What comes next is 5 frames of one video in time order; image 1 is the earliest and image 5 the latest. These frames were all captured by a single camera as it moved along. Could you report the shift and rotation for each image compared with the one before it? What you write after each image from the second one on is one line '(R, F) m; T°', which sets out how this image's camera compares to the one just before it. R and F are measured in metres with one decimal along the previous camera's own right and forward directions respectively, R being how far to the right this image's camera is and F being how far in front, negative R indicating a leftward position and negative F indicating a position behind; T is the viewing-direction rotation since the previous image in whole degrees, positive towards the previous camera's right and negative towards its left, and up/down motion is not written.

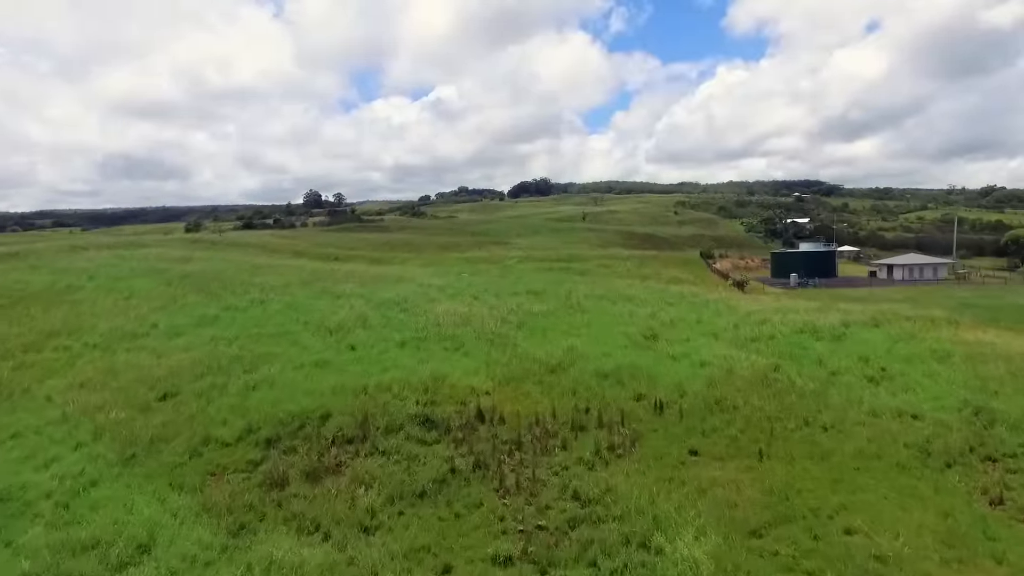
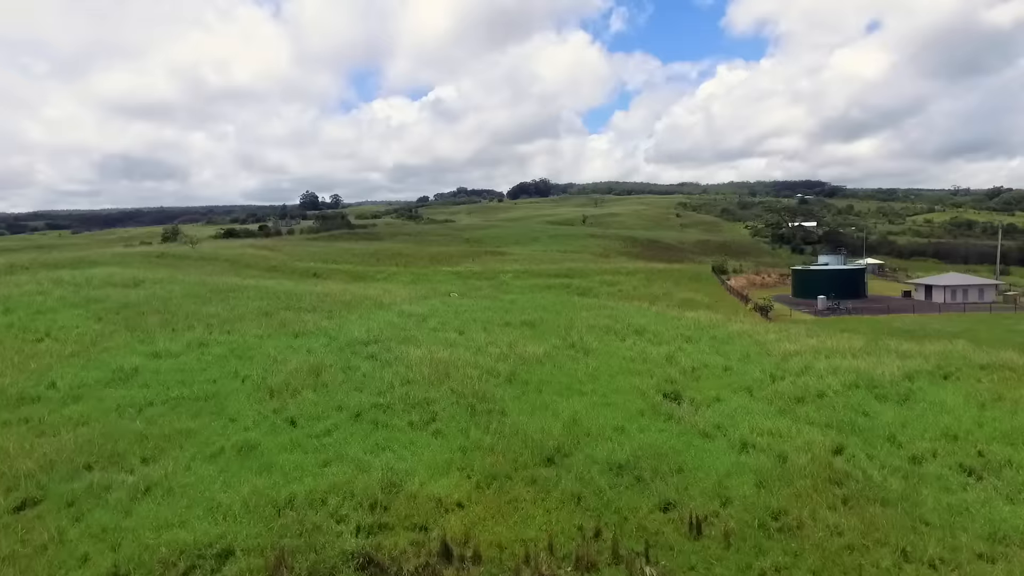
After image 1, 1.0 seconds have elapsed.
(+0.4, +4.8) m; 0°
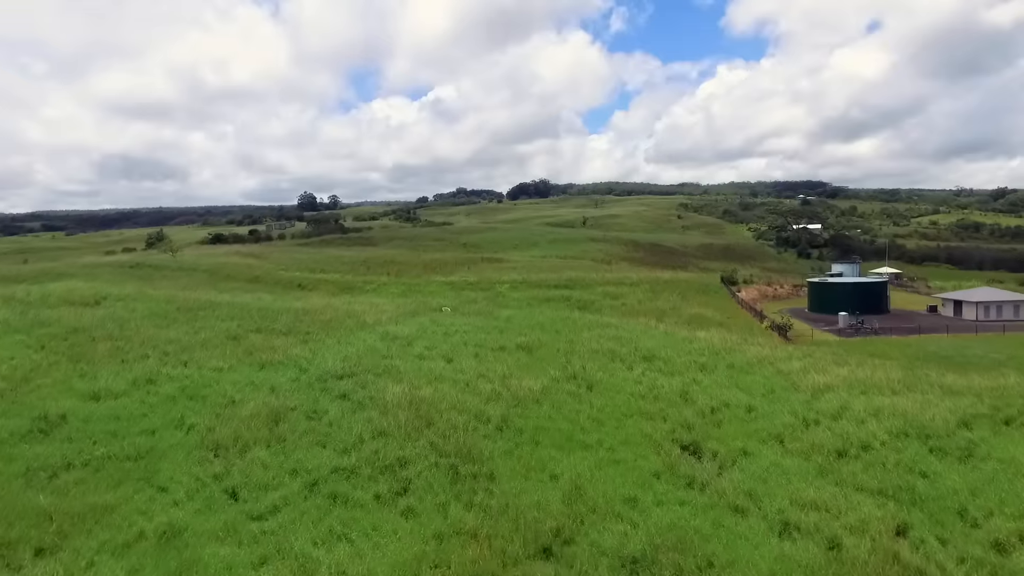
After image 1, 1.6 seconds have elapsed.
(+0.2, +3.0) m; 0°
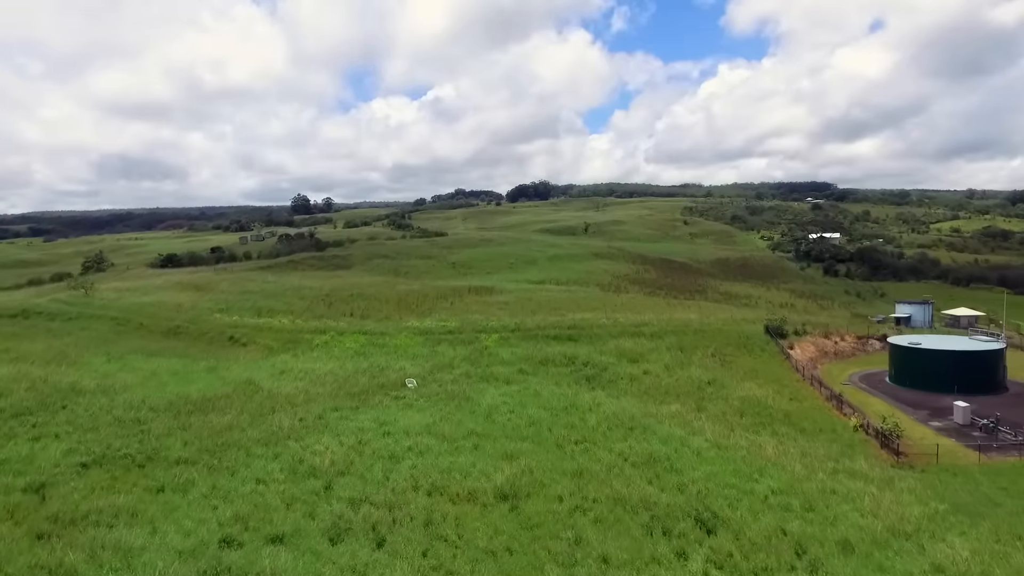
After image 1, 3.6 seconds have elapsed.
(+0.7, +10.5) m; 0°
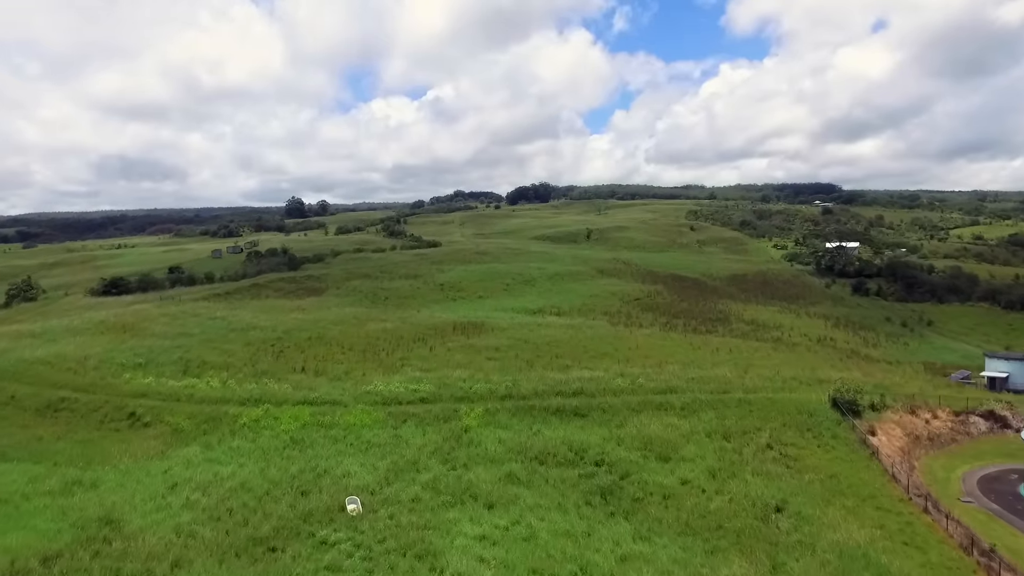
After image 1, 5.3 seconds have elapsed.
(+0.6, +9.3) m; 0°
